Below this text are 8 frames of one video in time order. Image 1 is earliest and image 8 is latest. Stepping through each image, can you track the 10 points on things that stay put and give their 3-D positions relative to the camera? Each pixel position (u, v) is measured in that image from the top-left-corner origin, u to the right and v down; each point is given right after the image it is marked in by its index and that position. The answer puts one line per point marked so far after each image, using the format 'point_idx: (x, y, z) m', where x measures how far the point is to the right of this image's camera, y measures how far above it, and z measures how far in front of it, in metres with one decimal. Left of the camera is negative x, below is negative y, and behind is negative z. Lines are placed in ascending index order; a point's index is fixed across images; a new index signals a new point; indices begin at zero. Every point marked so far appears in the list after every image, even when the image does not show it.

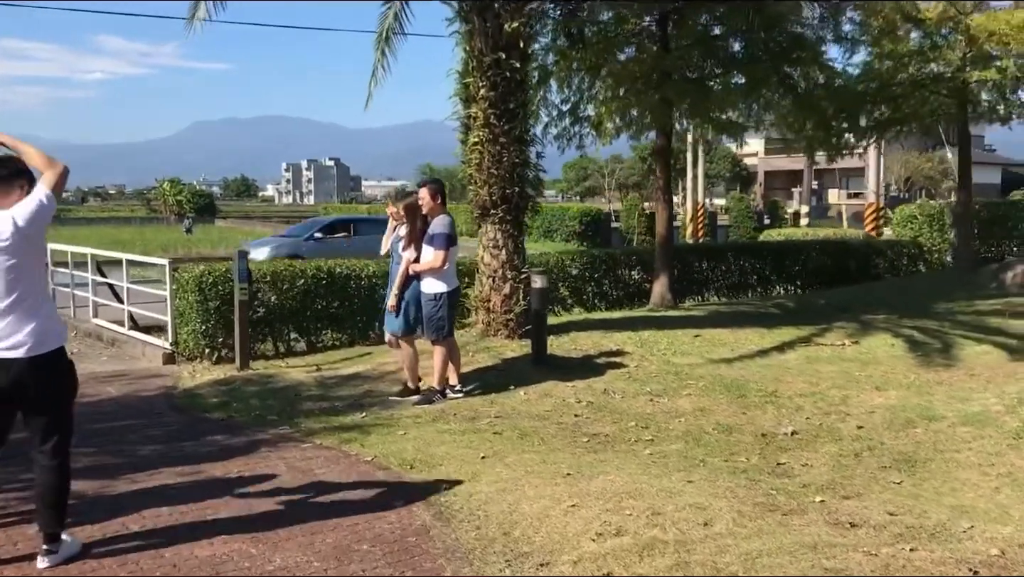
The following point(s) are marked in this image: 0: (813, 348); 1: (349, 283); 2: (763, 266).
0: (+3.1, -0.6, +10.3) m
1: (-1.8, +0.1, +11.1) m
2: (+3.9, +0.4, +15.5) m
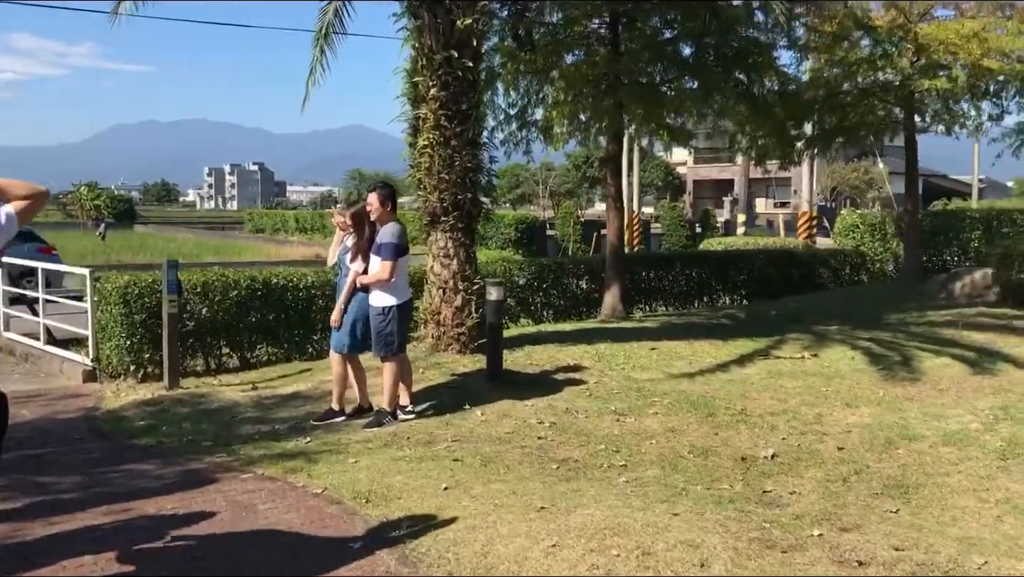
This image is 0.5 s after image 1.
0: (+2.6, -0.7, +10.0) m
1: (-2.4, -0.1, +10.4) m
2: (+3.0, +0.2, +15.2) m
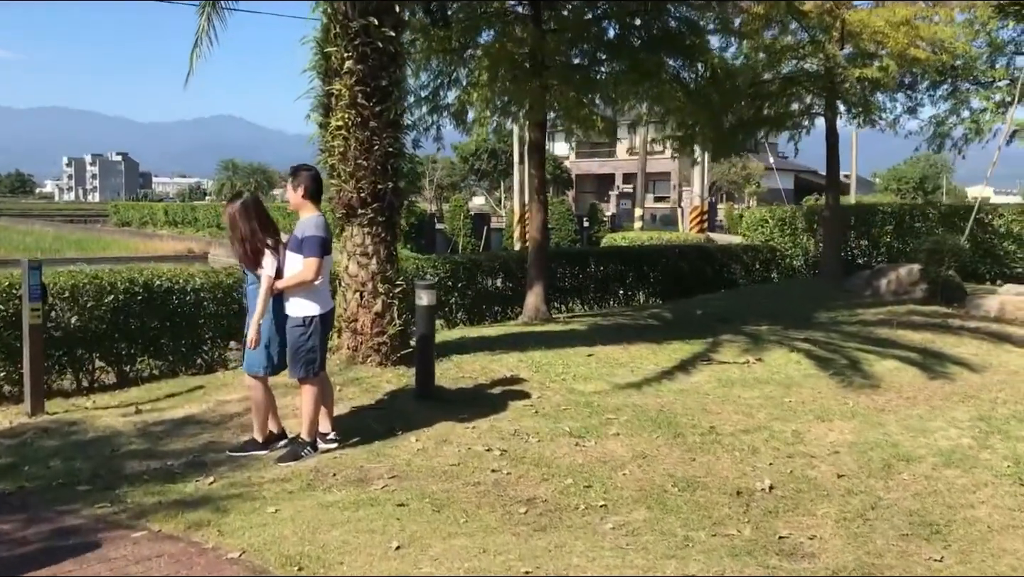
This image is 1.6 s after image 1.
0: (+1.9, -0.7, +9.2) m
1: (-3.1, -0.1, +9.0) m
2: (+1.6, +0.3, +14.5) m
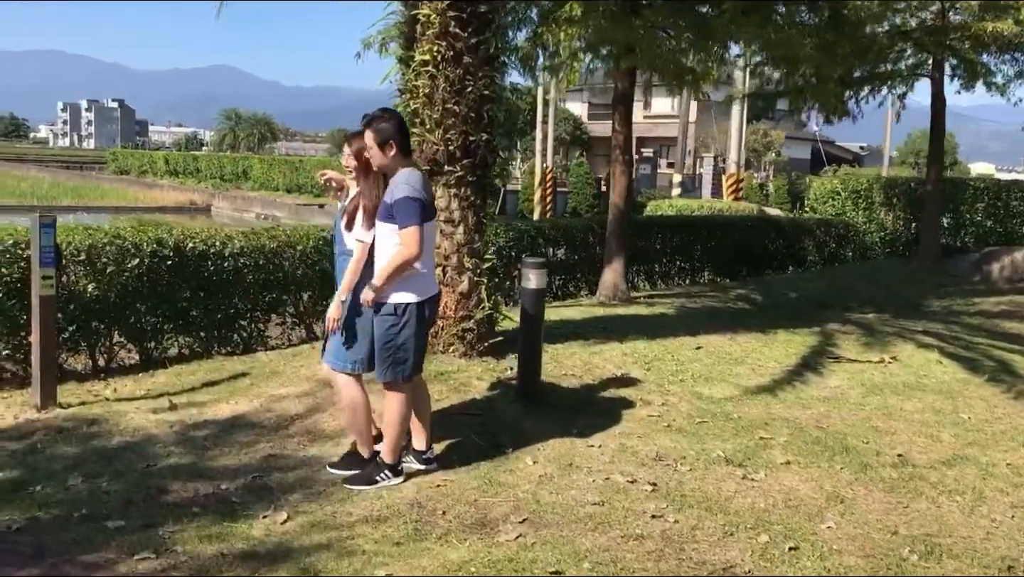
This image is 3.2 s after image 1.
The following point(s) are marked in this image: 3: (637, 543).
0: (+2.6, -0.6, +7.8) m
1: (-2.3, +0.2, +7.6) m
2: (+2.4, +0.6, +13.0) m
3: (+0.5, -1.1, +4.2) m
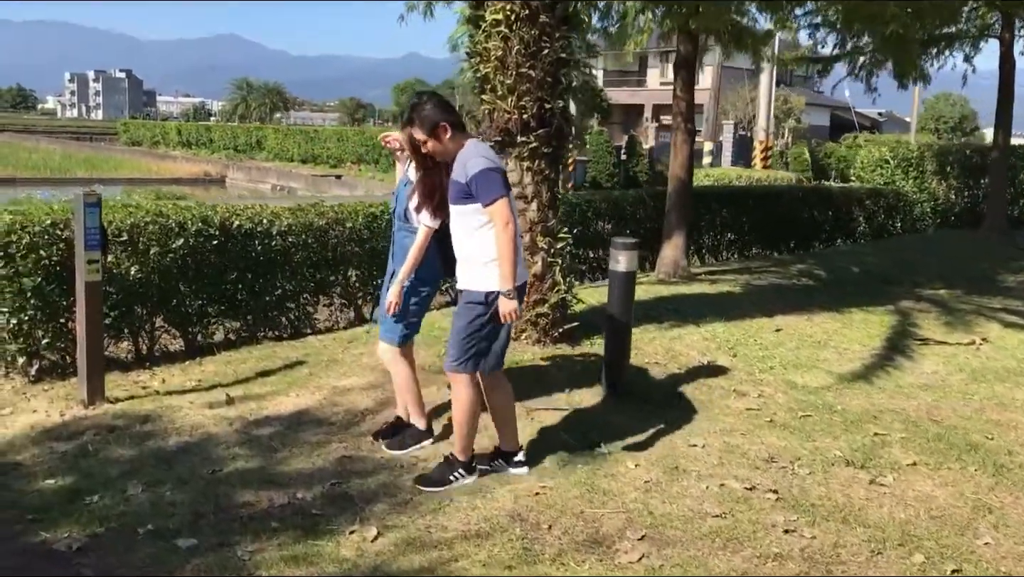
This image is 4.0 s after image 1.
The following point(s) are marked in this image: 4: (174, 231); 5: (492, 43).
0: (+3.1, -0.4, +7.3) m
1: (-1.8, +0.3, +7.1) m
2: (+2.9, +0.9, +12.5) m
3: (+1.0, -1.0, +3.7) m
4: (-2.2, +0.4, +6.6) m
5: (-0.1, +1.4, +5.8) m
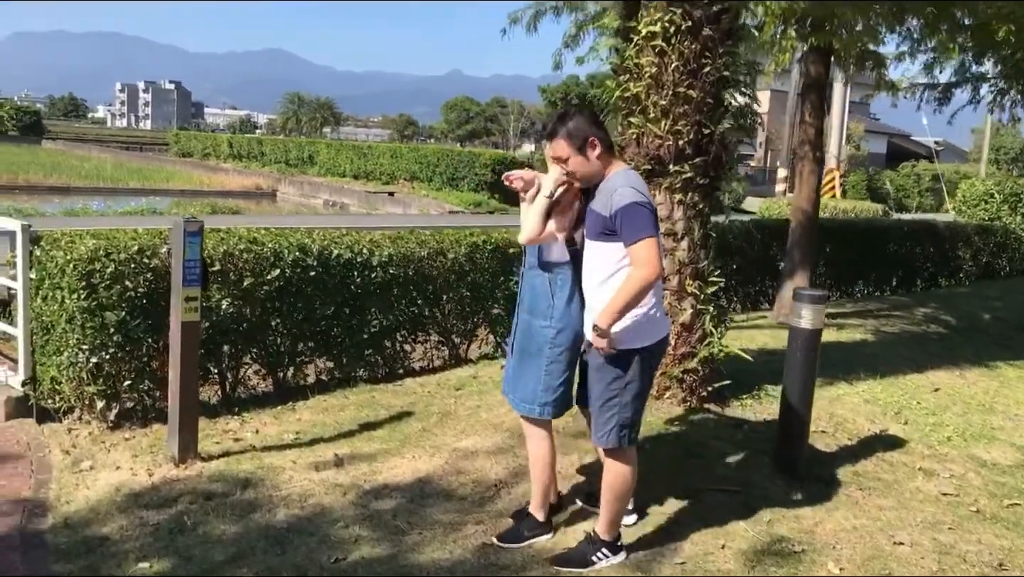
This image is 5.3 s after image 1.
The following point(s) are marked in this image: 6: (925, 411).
0: (+3.9, -0.8, +6.4) m
1: (-1.0, +0.1, +6.4) m
2: (+3.9, +0.4, +11.6) m
3: (+1.6, -1.3, +2.9) m
4: (-1.4, +0.2, +5.9) m
5: (+0.7, +1.2, +5.1) m
6: (+2.4, -0.7, +5.9) m
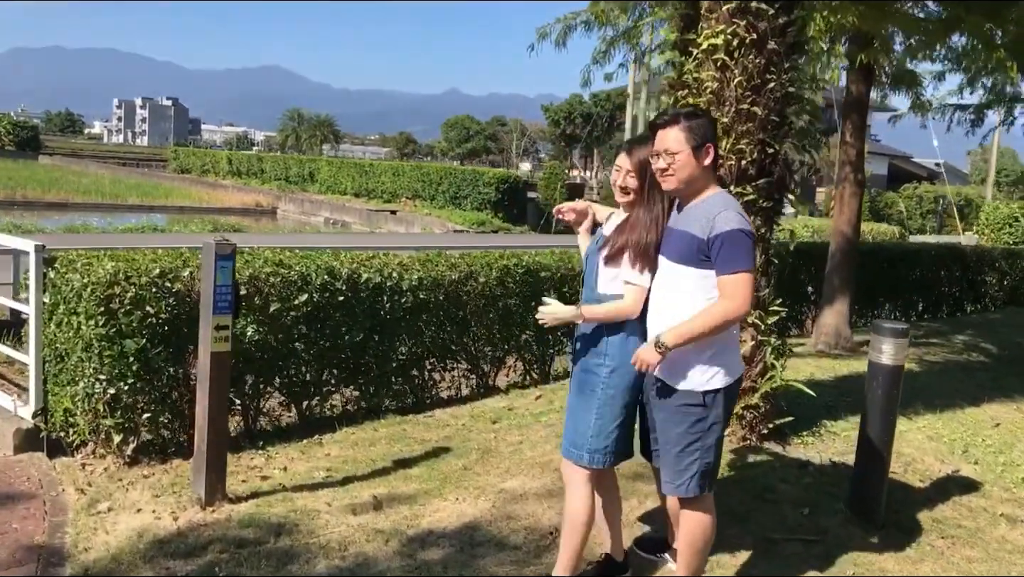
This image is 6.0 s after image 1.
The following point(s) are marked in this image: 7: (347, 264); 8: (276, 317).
0: (+4.1, -1.0, +6.1) m
1: (-0.8, -0.1, +6.0) m
2: (+4.1, +0.1, +11.3) m
3: (+1.9, -1.4, +2.5) m
4: (-1.2, 0.0, +5.6) m
5: (+0.9, +1.0, +4.8) m
6: (+2.7, -0.9, +5.6) m
7: (-1.0, +0.1, +5.9) m
8: (-1.3, -0.2, +5.5) m
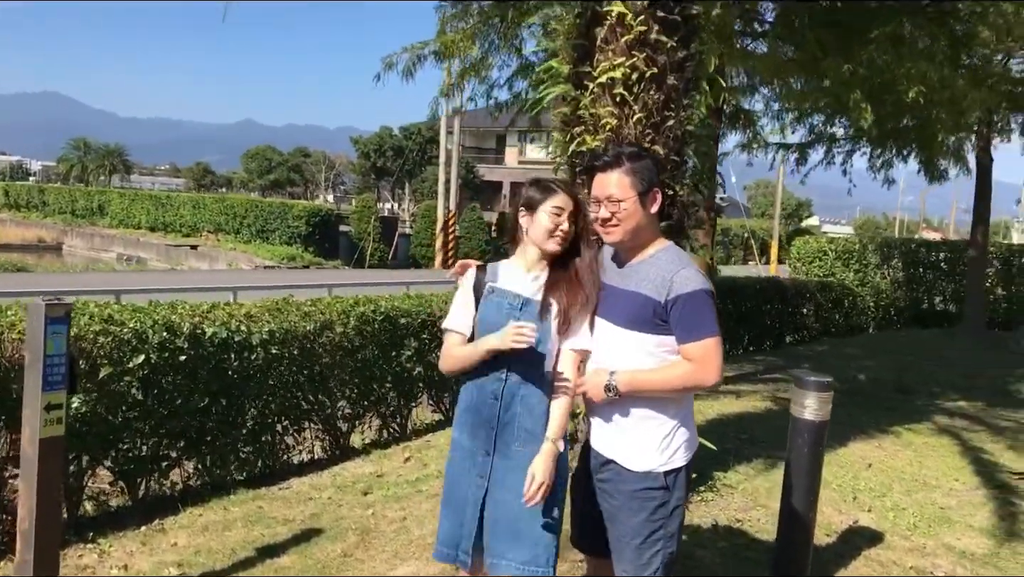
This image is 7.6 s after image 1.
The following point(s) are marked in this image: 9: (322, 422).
0: (+3.3, -1.2, +6.3) m
1: (-1.5, -0.4, +5.3) m
2: (+2.3, -0.3, +11.4) m
3: (+1.8, -1.5, +2.3) m
4: (-1.8, -0.3, +4.8) m
5: (+0.4, +0.8, +4.4) m
6: (+2.0, -1.1, +5.5) m
7: (-1.7, -0.2, +5.1) m
8: (-1.9, -0.4, +4.7) m
9: (-1.2, -0.8, +6.2) m
